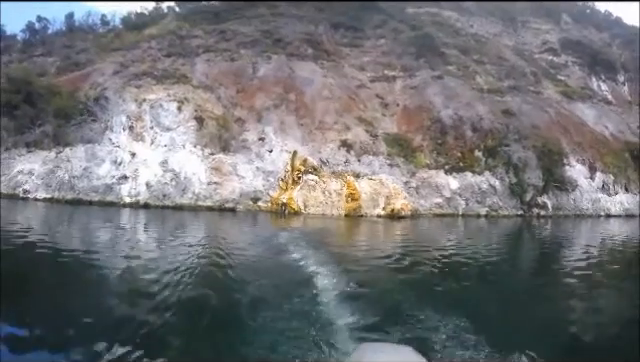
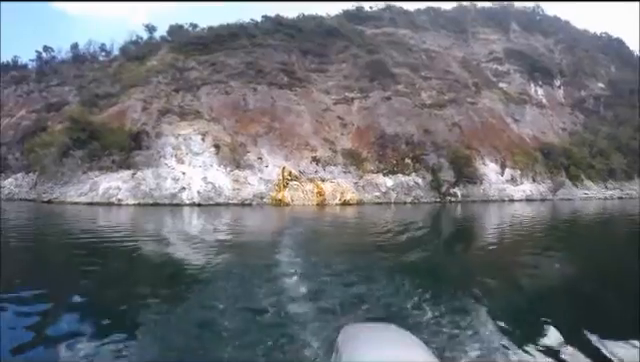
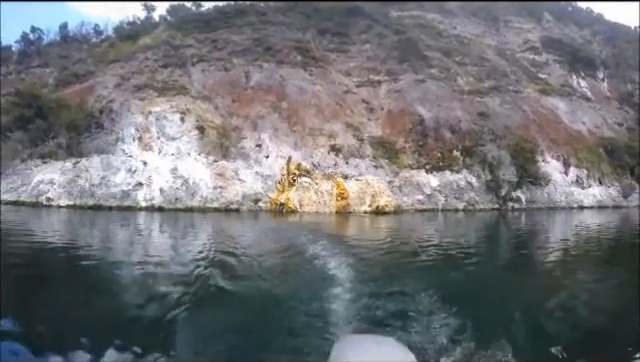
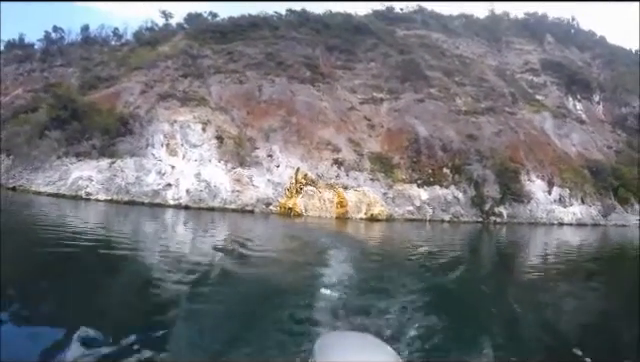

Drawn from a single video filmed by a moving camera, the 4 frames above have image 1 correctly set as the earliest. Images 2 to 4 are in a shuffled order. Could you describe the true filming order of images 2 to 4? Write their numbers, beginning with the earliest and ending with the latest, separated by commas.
3, 4, 2
